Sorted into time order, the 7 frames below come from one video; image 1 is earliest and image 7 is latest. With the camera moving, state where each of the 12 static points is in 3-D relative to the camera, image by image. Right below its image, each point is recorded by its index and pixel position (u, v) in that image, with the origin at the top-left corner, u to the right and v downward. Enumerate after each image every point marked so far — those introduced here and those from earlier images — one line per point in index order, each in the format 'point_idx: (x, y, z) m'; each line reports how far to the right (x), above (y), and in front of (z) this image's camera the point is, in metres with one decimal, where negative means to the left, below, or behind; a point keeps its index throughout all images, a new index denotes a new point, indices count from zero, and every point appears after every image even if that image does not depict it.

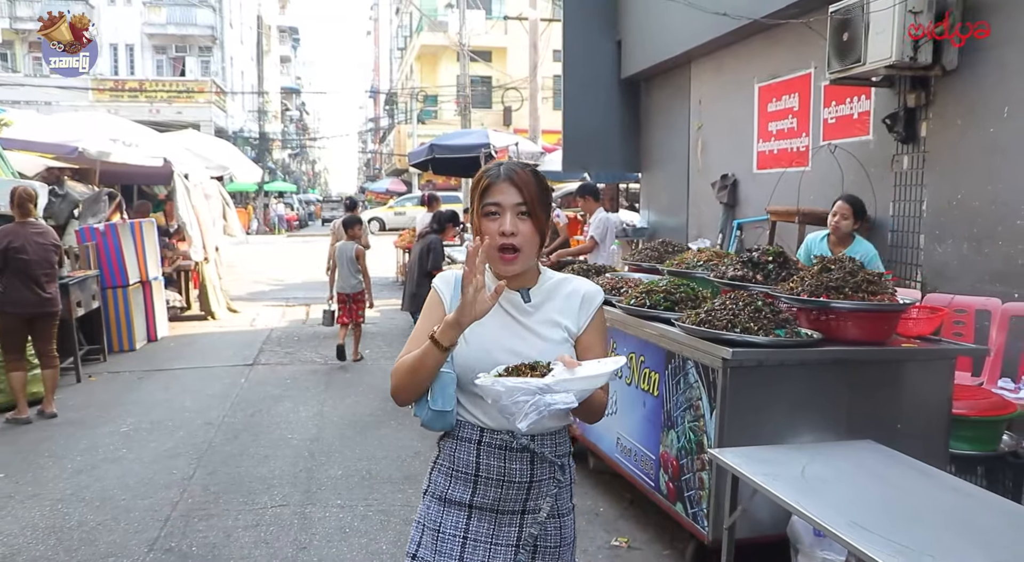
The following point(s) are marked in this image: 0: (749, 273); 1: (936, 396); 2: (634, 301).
0: (+1.1, 0.0, +3.4) m
1: (+1.7, -0.5, +3.1) m
2: (+0.6, -0.1, +3.5) m
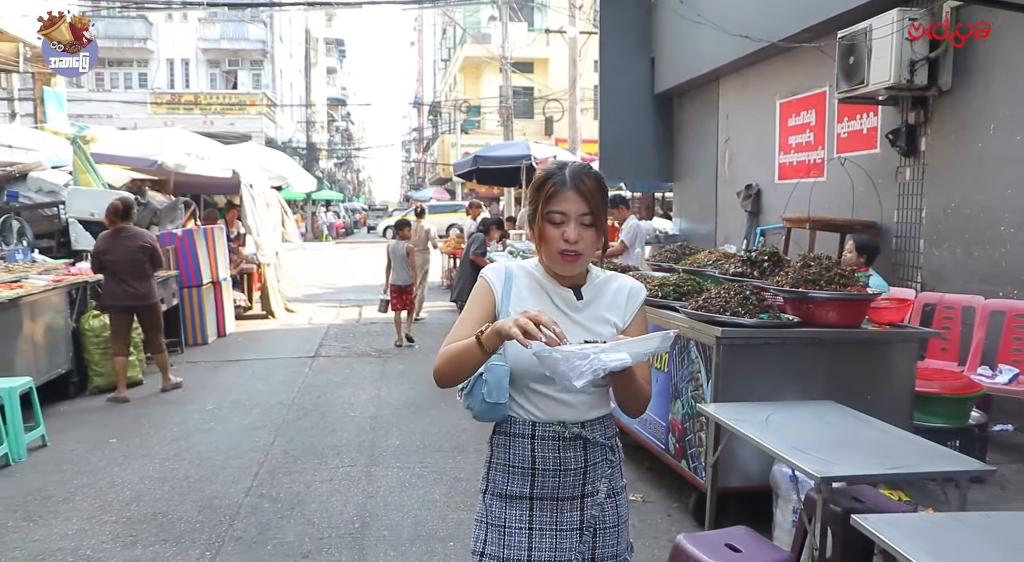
0: (+1.3, +0.1, +4.0) m
1: (+1.9, -0.4, +3.6) m
2: (+0.8, -0.1, +4.2) m
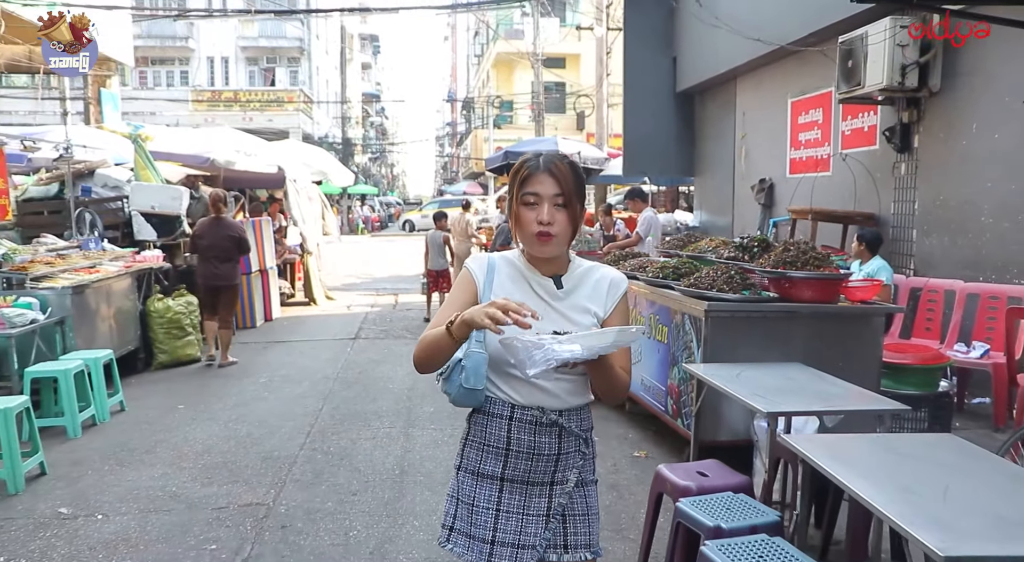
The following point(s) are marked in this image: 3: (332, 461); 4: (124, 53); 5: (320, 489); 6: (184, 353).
0: (+1.4, +0.2, +4.5) m
1: (+2.0, -0.3, +4.1) m
2: (+0.9, 0.0, +4.7) m
3: (-1.1, -1.1, +4.5) m
4: (-7.7, +4.5, +14.6) m
5: (-1.1, -1.1, +4.1) m
6: (-3.3, -0.7, +7.4) m
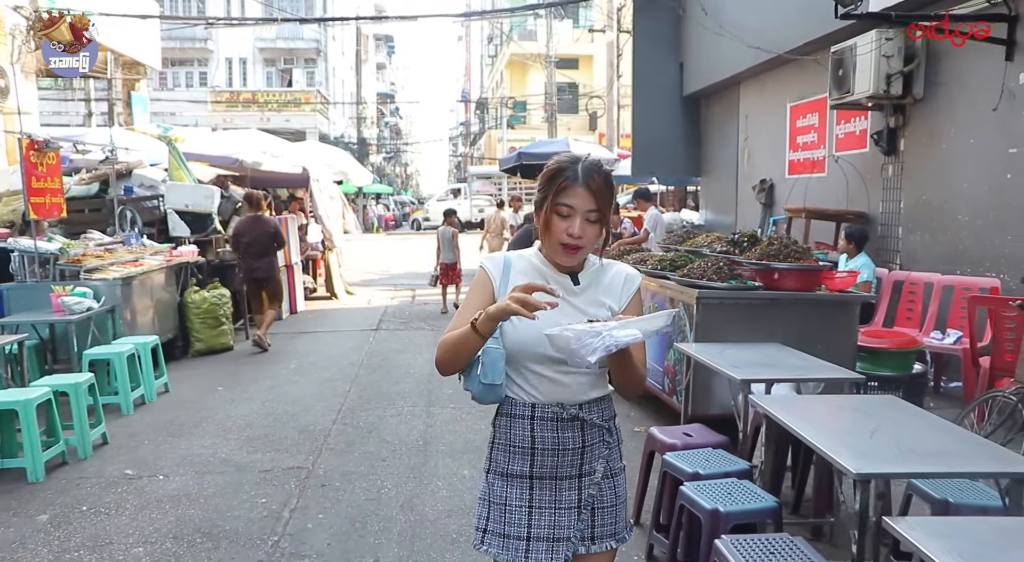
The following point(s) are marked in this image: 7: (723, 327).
0: (+1.5, +0.2, +5.0) m
1: (+2.1, -0.3, +4.6) m
2: (+1.0, +0.1, +5.2) m
3: (-1.0, -1.0, +5.0) m
4: (-7.4, +4.6, +15.3) m
5: (-1.0, -1.1, +4.6) m
6: (-3.1, -0.6, +7.9) m
7: (+1.3, -0.3, +4.4) m
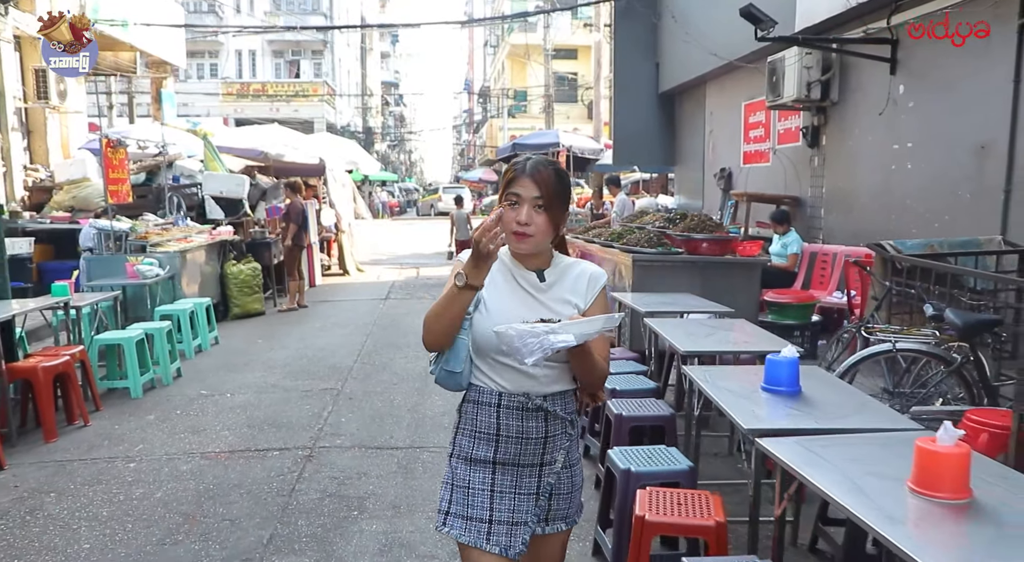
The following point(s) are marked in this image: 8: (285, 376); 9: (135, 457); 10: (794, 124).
0: (+1.3, +0.5, +6.3) m
1: (+1.9, 0.0, +6.0) m
2: (+0.8, +0.4, +6.6) m
3: (-1.2, -0.8, +6.5) m
4: (-7.5, +5.1, +16.6) m
5: (-1.1, -0.8, +6.0) m
6: (-3.3, -0.3, +9.3) m
7: (+1.1, 0.0, +5.8) m
8: (-1.9, -0.8, +6.3) m
9: (-2.2, -1.0, +4.4) m
10: (+3.2, +1.8, +8.5) m
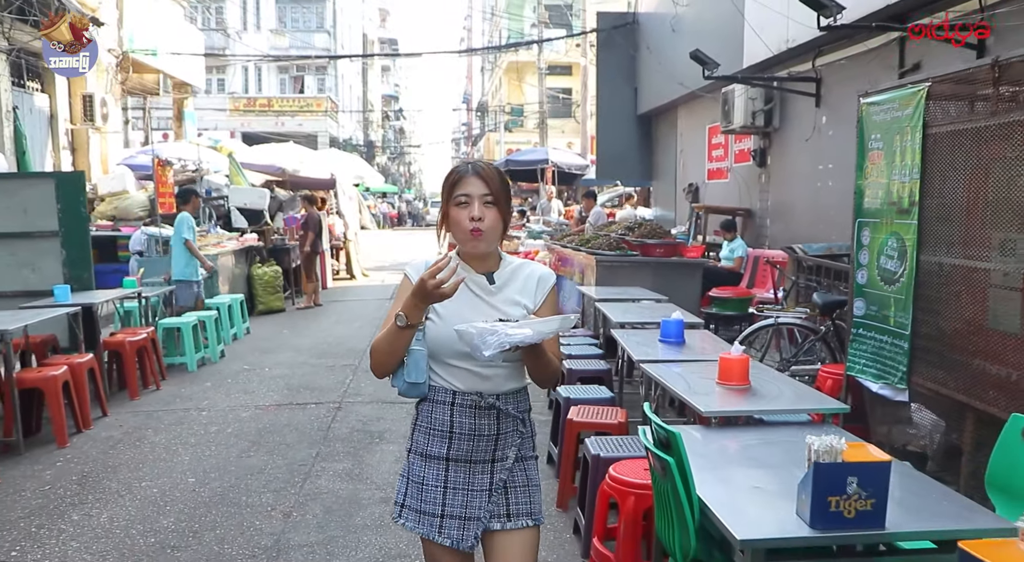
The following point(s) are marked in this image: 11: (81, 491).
0: (+1.2, +0.5, +7.7) m
1: (+1.8, 0.0, +7.3) m
2: (+0.7, +0.4, +7.9) m
3: (-1.3, -0.7, +7.8) m
4: (-7.7, +4.9, +18.0) m
5: (-1.3, -0.8, +7.3) m
6: (-3.4, -0.3, +10.6) m
7: (+1.0, 0.0, +7.2) m
8: (-2.1, -0.8, +7.6) m
9: (-2.4, -1.0, +5.7) m
10: (+3.1, +1.8, +9.9) m
11: (-2.3, -1.1, +4.0) m
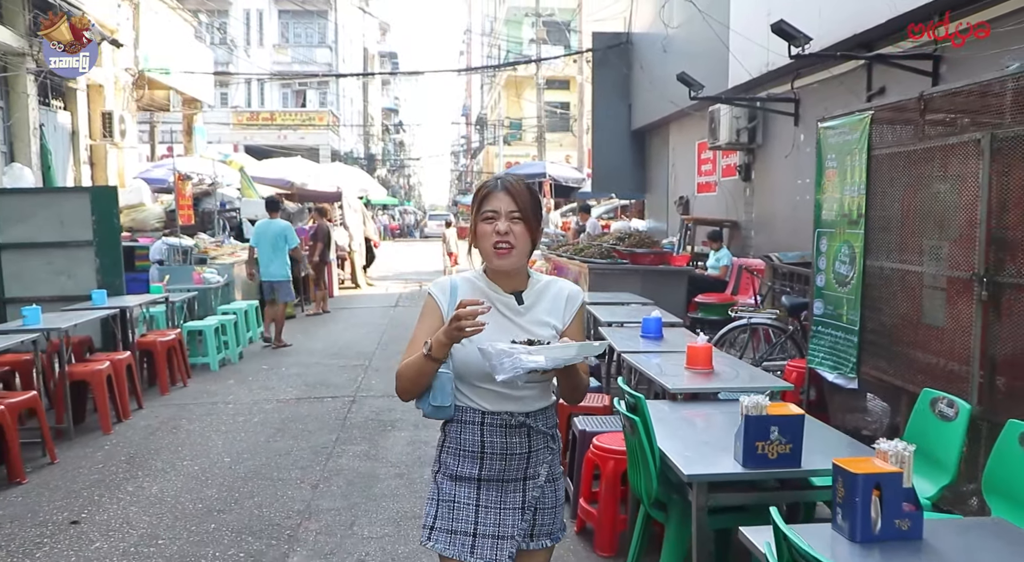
0: (+1.2, +0.4, +8.2) m
1: (+1.8, -0.1, +7.8) m
2: (+0.7, +0.3, +8.5) m
3: (-1.3, -0.8, +8.3) m
4: (-7.7, +4.7, +18.6) m
5: (-1.3, -0.9, +7.9) m
6: (-3.4, -0.5, +11.2) m
7: (+1.0, 0.0, +7.7) m
8: (-2.1, -0.9, +8.1) m
9: (-2.4, -1.0, +6.2) m
10: (+3.1, +1.7, +10.5) m
11: (-2.3, -1.1, +4.5) m
